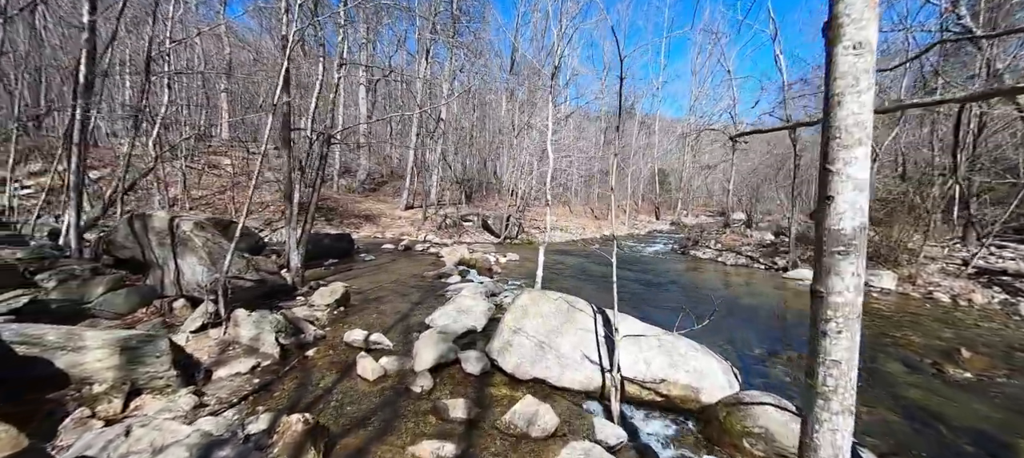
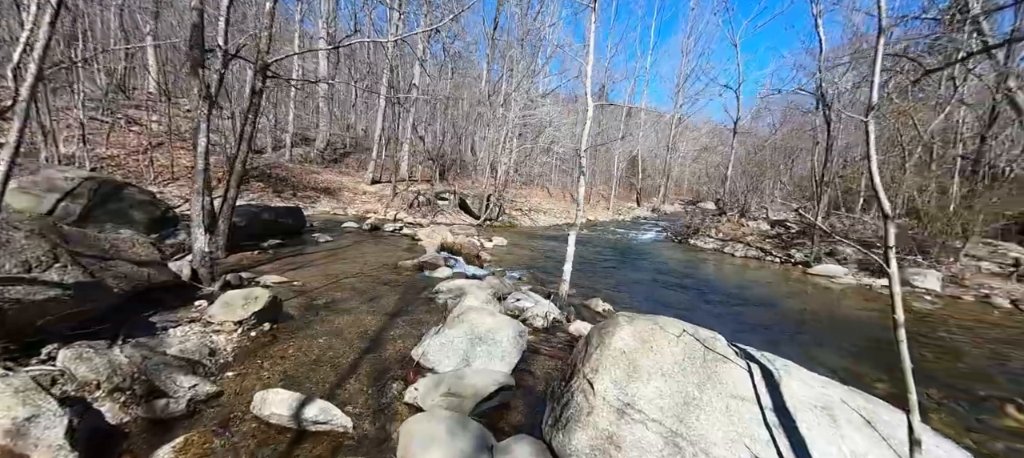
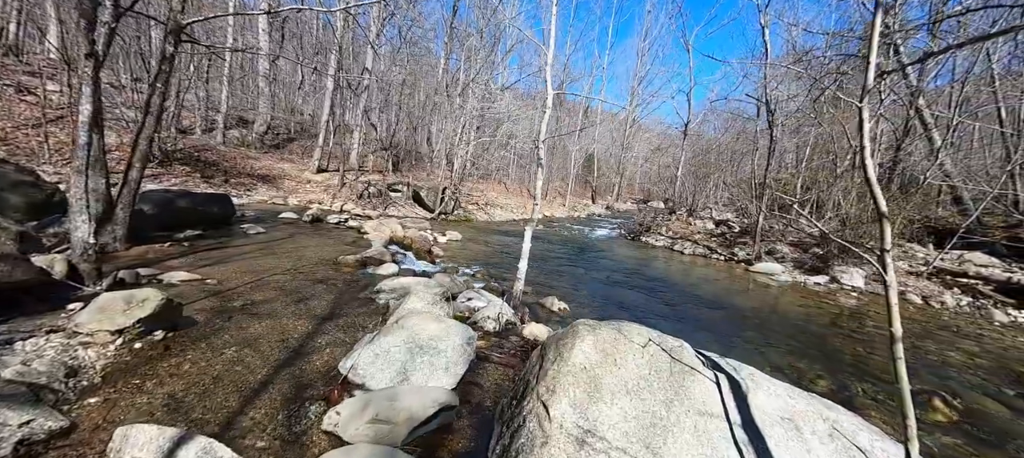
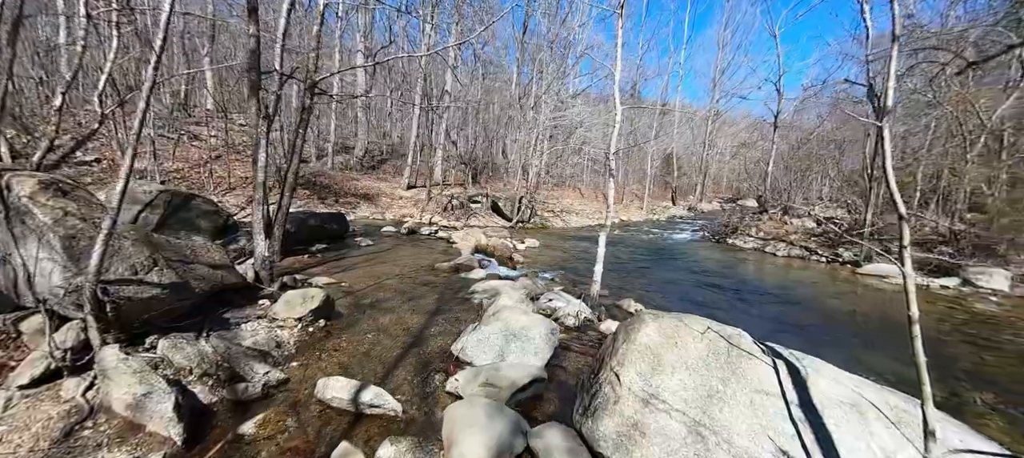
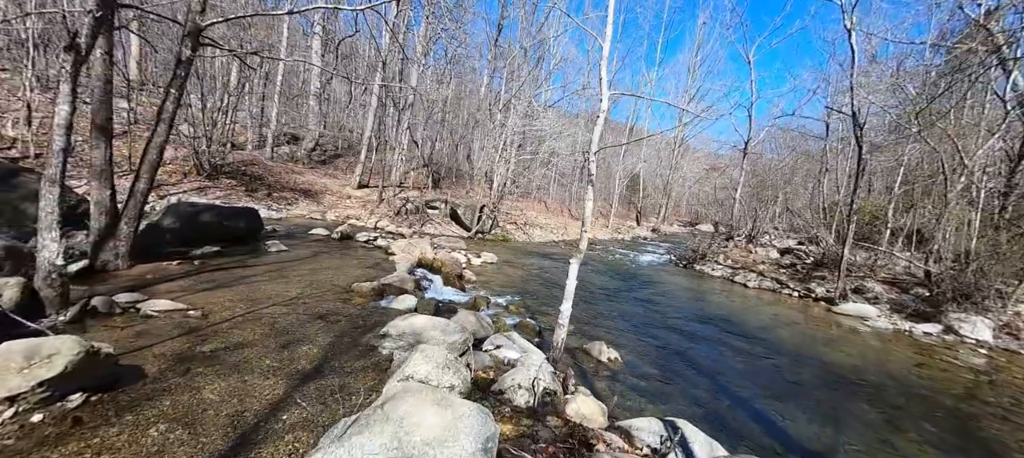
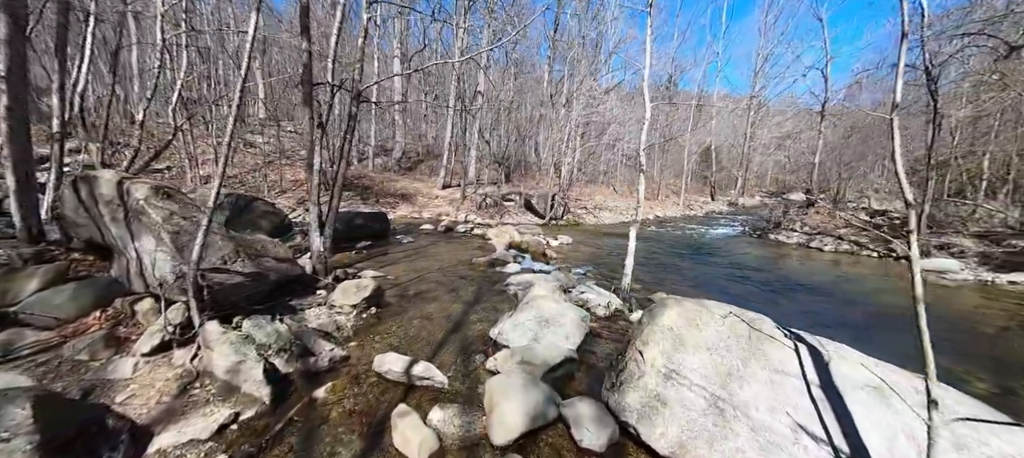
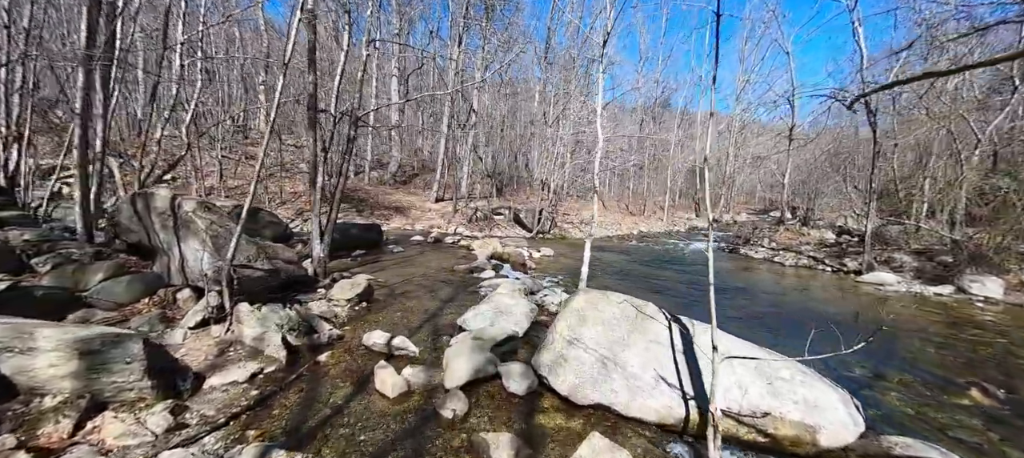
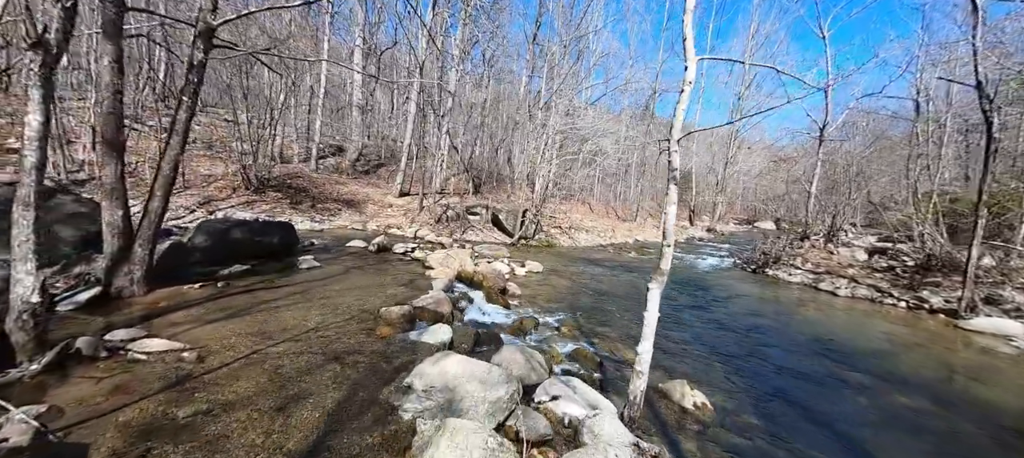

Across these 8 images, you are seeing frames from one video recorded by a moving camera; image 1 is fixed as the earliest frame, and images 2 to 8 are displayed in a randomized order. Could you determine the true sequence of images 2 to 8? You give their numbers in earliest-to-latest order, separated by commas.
7, 6, 4, 2, 3, 5, 8
